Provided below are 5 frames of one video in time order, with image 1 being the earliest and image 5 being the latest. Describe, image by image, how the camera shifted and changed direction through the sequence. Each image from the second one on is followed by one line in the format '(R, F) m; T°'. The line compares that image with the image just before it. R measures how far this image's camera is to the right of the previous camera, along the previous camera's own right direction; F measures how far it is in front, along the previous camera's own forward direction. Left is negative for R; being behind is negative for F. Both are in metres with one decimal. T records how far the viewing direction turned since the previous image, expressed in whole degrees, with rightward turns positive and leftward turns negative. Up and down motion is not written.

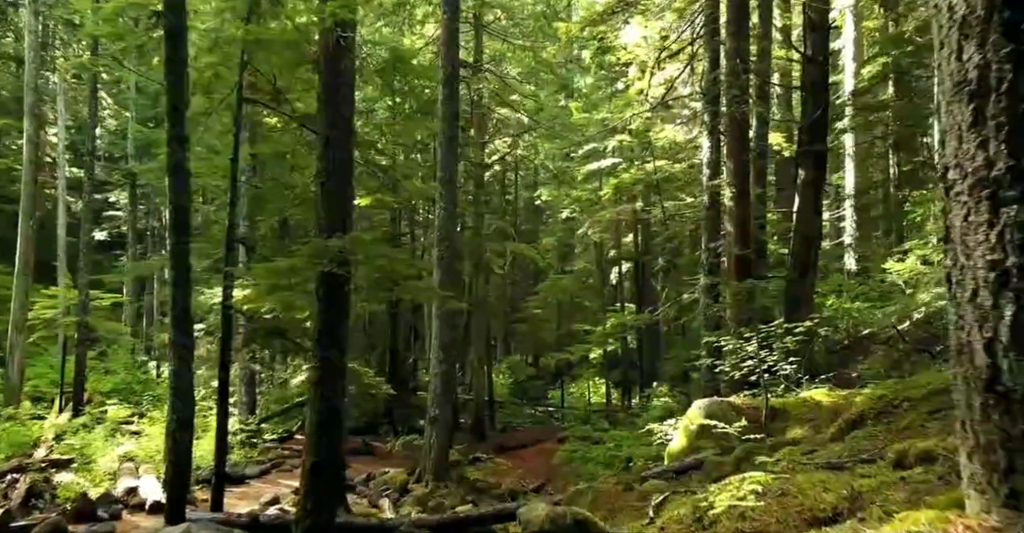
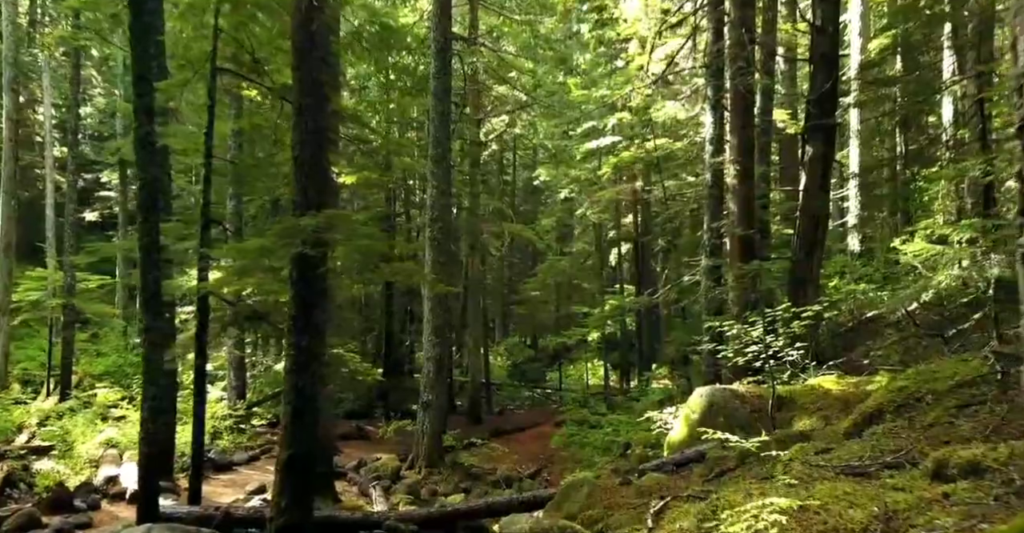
(+0.1, +0.6) m; 0°
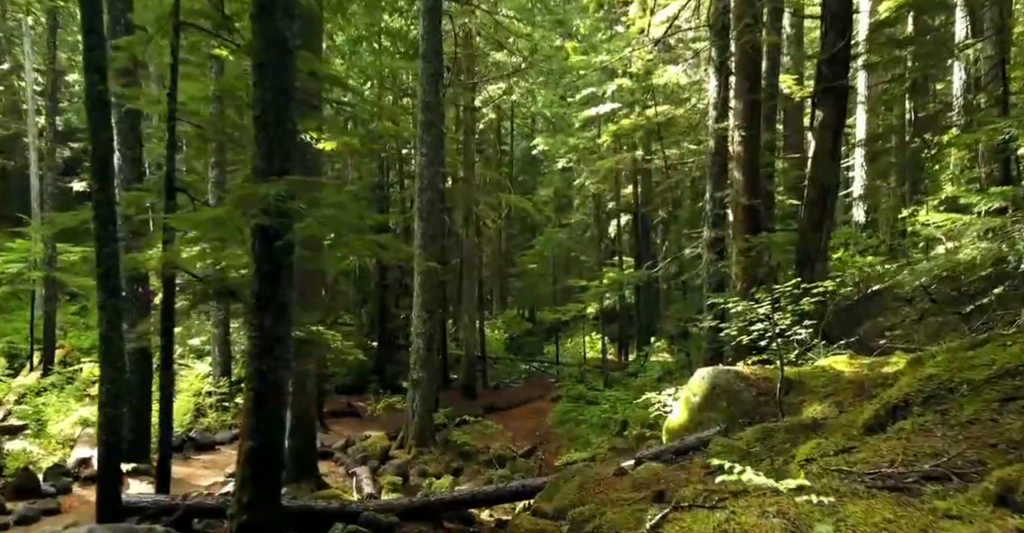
(+0.1, +0.7) m; 0°
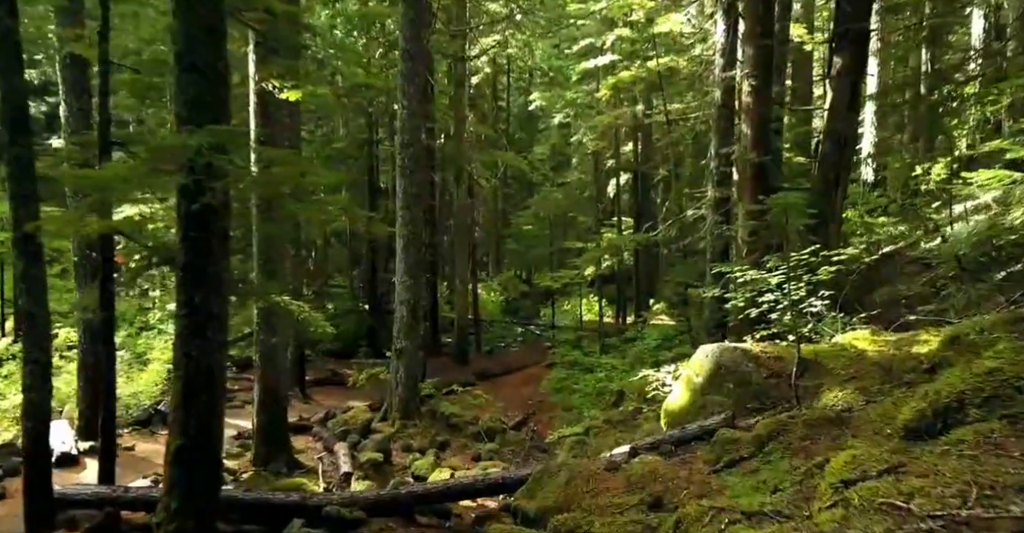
(+0.2, +1.0) m; 0°
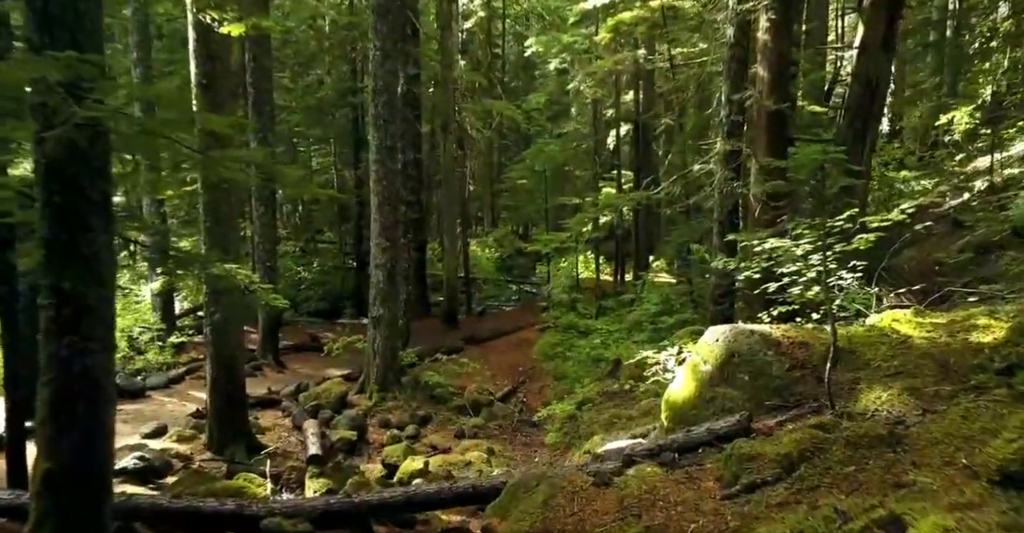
(+0.2, +1.3) m; 0°
